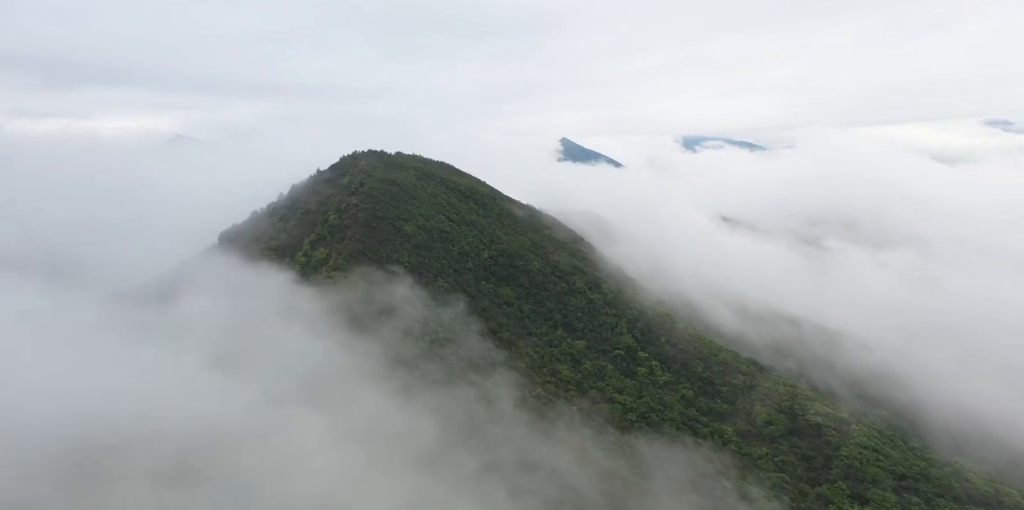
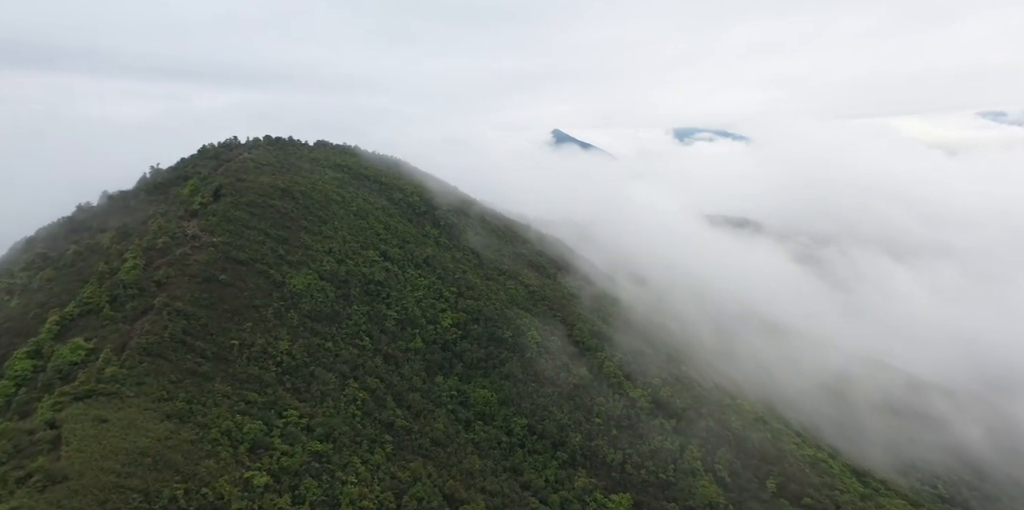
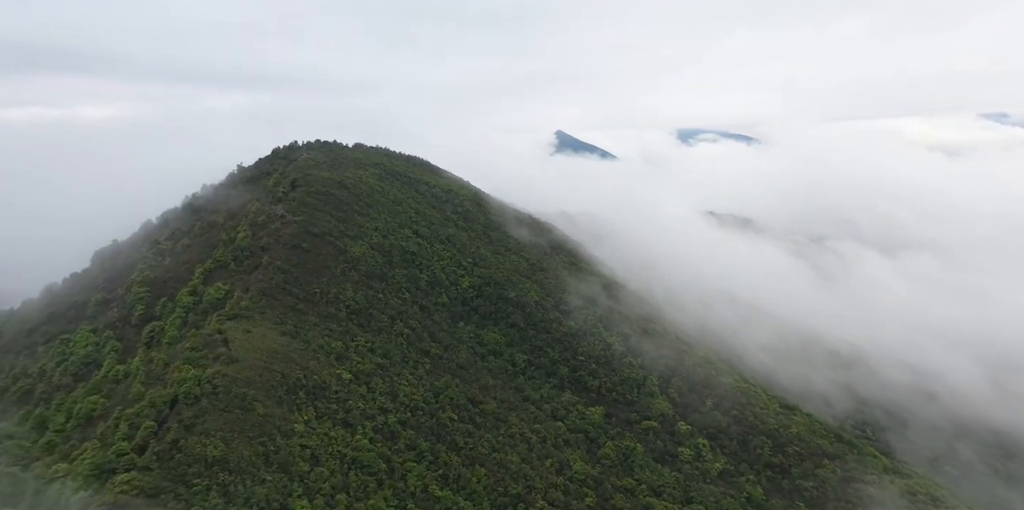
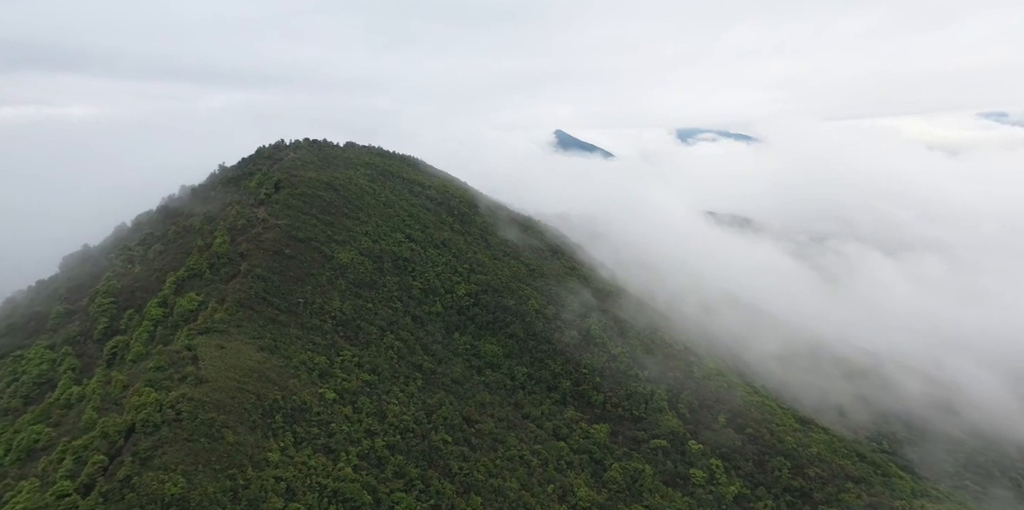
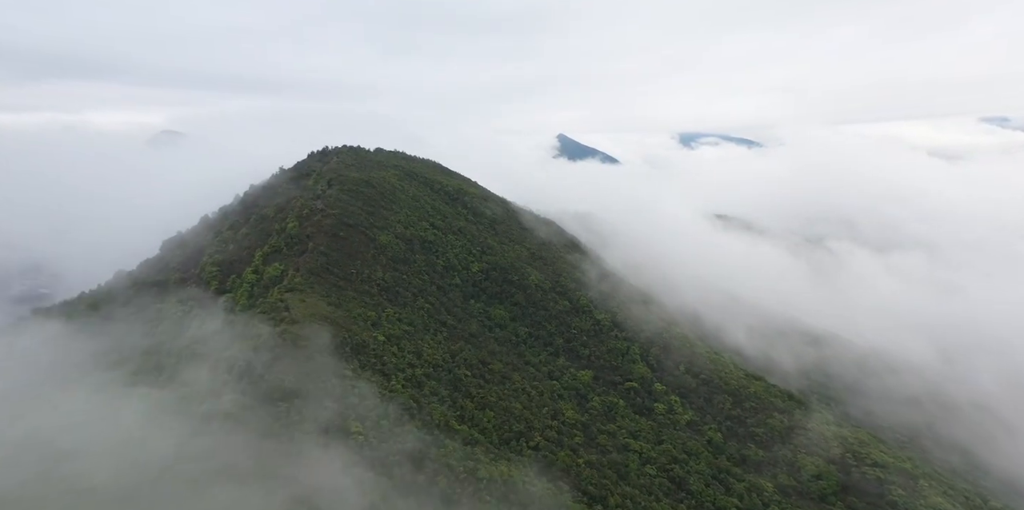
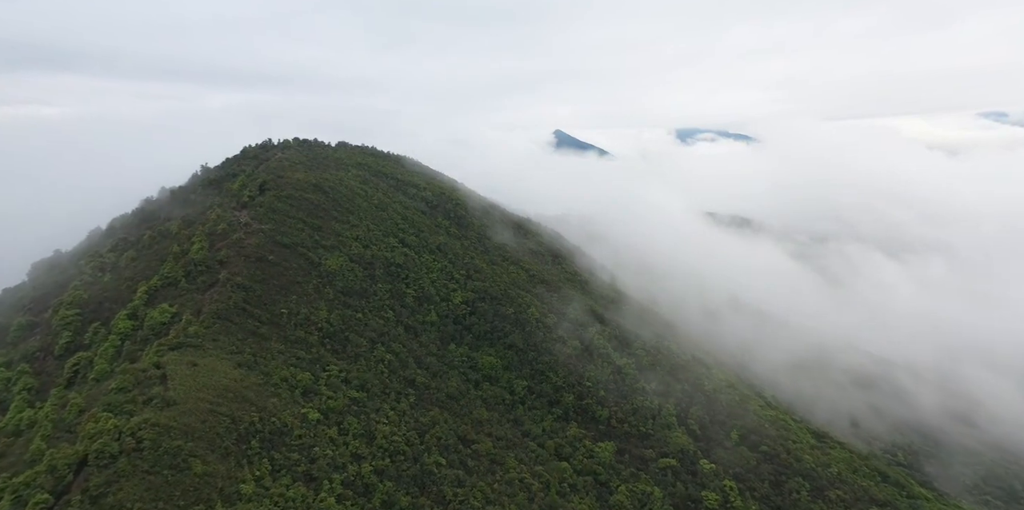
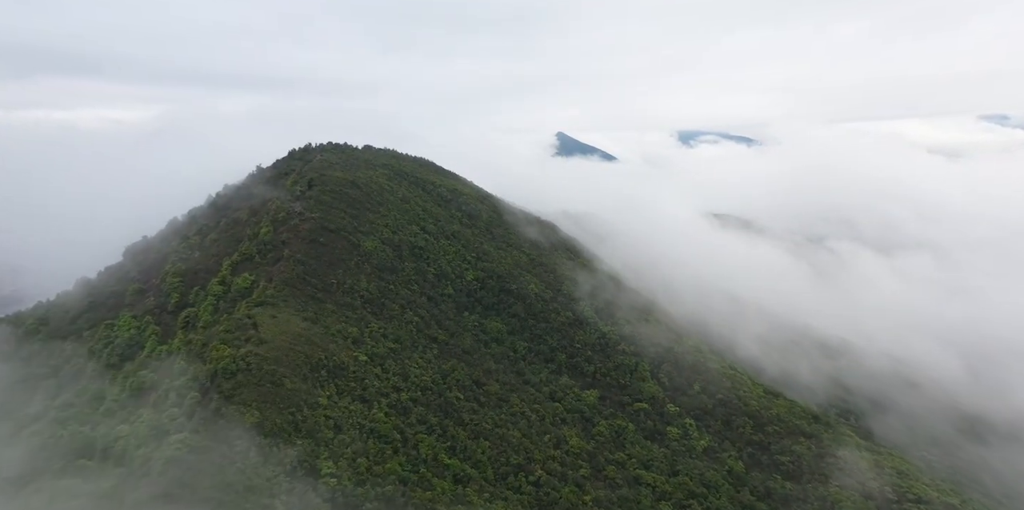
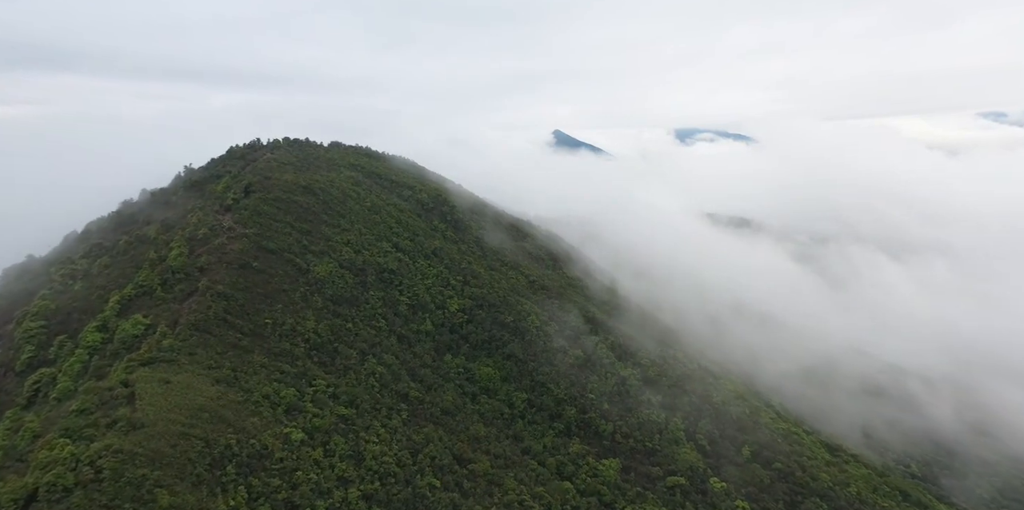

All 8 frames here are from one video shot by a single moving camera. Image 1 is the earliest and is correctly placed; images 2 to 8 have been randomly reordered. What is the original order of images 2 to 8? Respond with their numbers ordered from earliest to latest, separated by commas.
5, 7, 3, 4, 6, 8, 2
